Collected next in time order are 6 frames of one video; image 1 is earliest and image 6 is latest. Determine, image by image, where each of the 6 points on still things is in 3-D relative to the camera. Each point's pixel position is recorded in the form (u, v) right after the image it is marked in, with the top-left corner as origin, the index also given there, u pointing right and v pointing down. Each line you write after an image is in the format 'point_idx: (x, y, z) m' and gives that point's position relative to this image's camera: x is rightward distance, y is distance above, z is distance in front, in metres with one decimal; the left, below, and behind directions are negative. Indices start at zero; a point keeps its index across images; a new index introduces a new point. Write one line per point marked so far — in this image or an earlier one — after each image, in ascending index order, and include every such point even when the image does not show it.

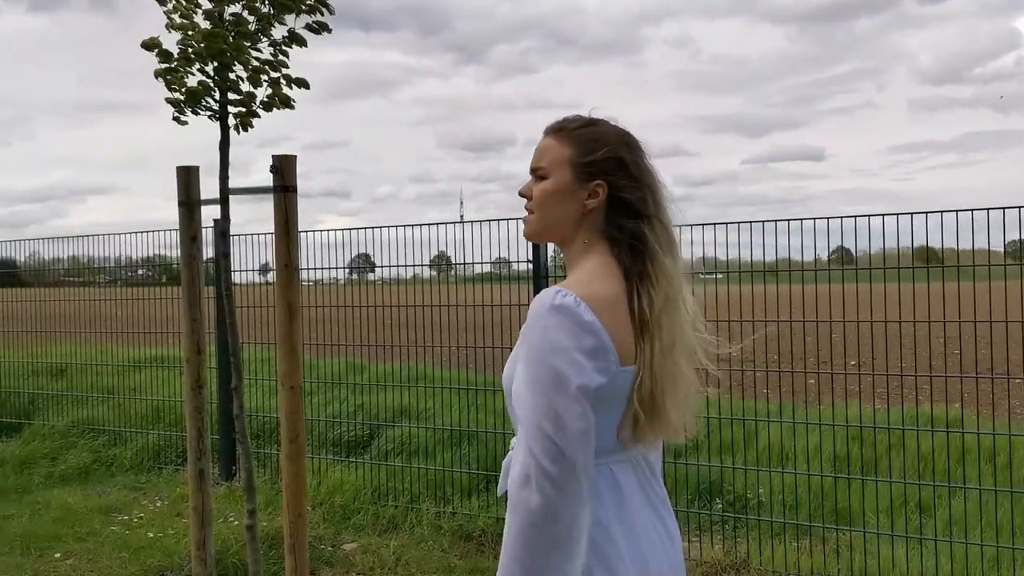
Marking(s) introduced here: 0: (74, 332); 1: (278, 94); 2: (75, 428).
0: (-3.0, -0.3, +6.1) m
1: (-1.0, +0.9, +4.0) m
2: (-3.0, -1.0, +6.2) m
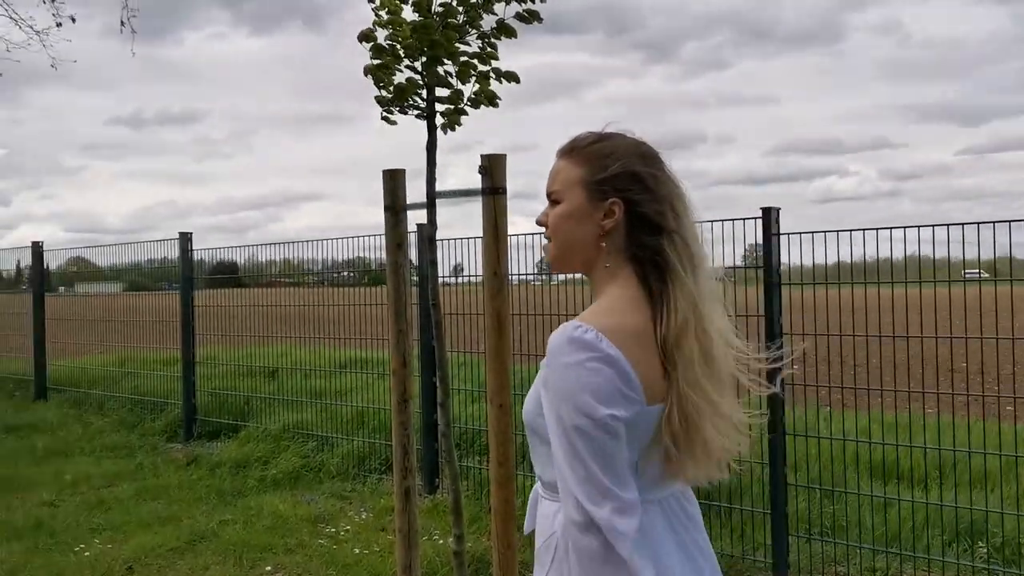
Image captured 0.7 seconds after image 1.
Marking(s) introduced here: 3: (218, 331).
0: (-1.6, -0.3, +6.2) m
1: (-0.1, +0.8, +3.7) m
2: (-1.6, -1.0, +6.3) m
3: (-2.2, -0.3, +6.9) m
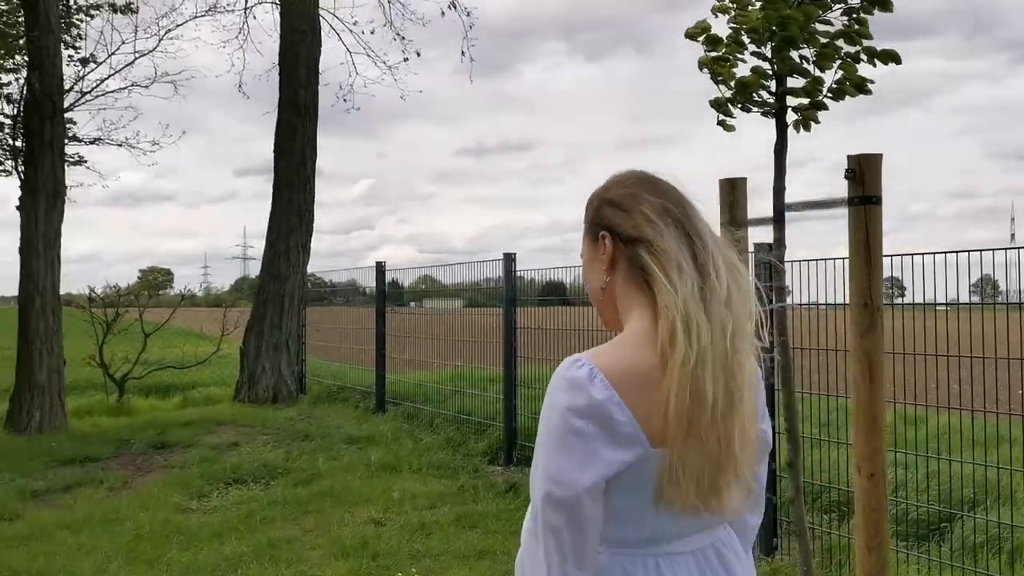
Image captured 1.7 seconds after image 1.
0: (+0.6, -0.5, +5.9) m
1: (+1.1, +0.7, +3.0) m
2: (+0.6, -1.2, +5.9) m
3: (+0.2, -0.5, +6.7) m
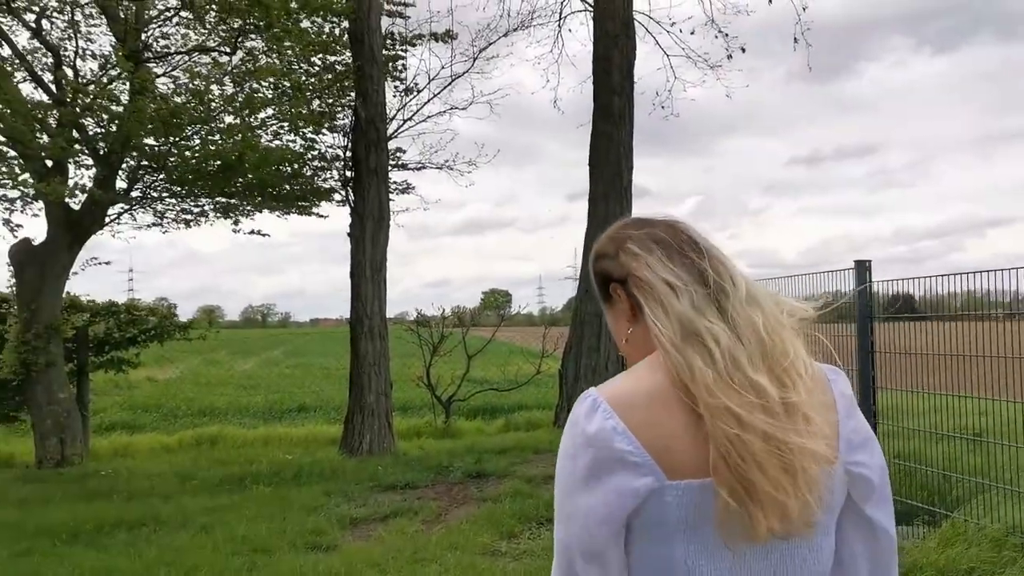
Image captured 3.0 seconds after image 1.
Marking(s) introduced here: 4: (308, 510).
0: (+2.4, -0.5, +4.4) m
1: (+1.9, +0.7, +1.6) m
2: (+2.4, -1.2, +4.4) m
3: (+2.3, -0.6, +5.4) m
4: (-1.4, -1.6, +6.3) m
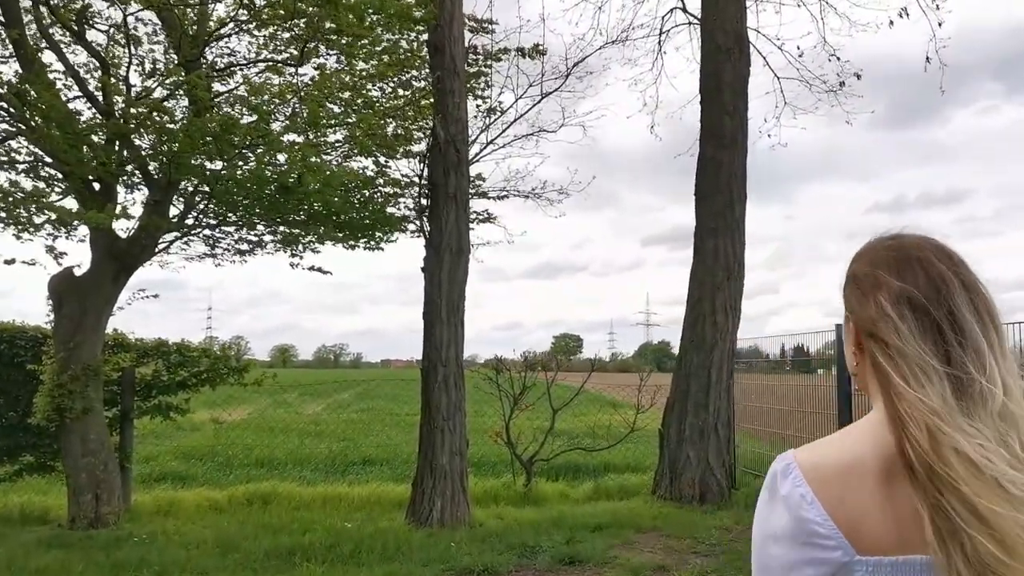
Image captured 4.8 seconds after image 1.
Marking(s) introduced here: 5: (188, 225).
0: (+2.9, -0.7, +3.0) m
1: (+2.2, +0.6, +0.3) m
2: (+2.9, -1.4, +3.0) m
3: (+2.9, -0.8, +4.0) m
4: (-0.8, -1.8, +5.2) m
5: (-2.9, +0.6, +8.2) m
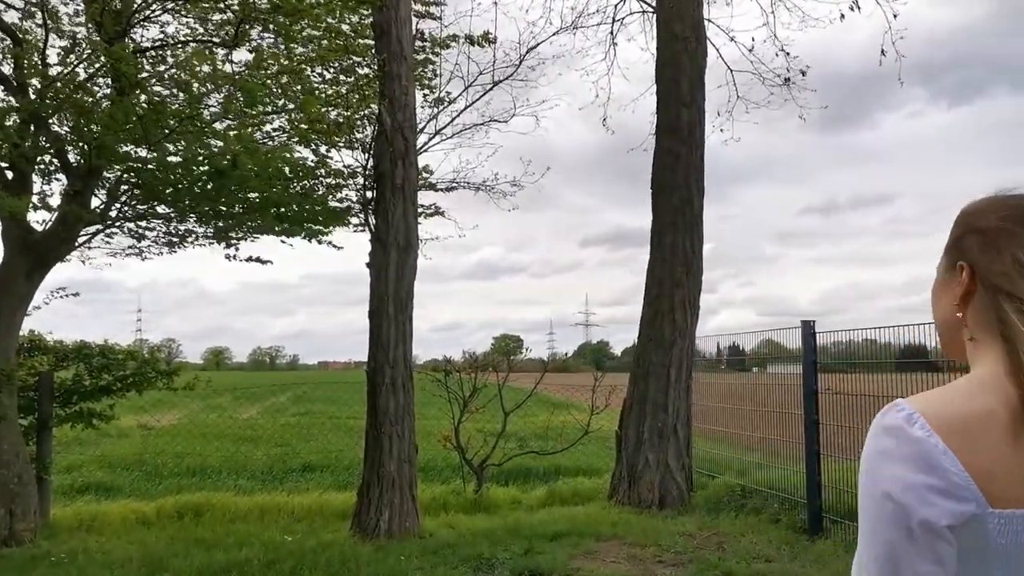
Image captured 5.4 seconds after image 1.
0: (+2.8, -0.7, +2.8) m
1: (+2.3, +0.7, +0.1) m
2: (+2.8, -1.4, +2.8) m
3: (+2.7, -0.8, +3.8) m
4: (-1.1, -1.8, +4.7) m
5: (-3.4, +0.6, +7.6) m
